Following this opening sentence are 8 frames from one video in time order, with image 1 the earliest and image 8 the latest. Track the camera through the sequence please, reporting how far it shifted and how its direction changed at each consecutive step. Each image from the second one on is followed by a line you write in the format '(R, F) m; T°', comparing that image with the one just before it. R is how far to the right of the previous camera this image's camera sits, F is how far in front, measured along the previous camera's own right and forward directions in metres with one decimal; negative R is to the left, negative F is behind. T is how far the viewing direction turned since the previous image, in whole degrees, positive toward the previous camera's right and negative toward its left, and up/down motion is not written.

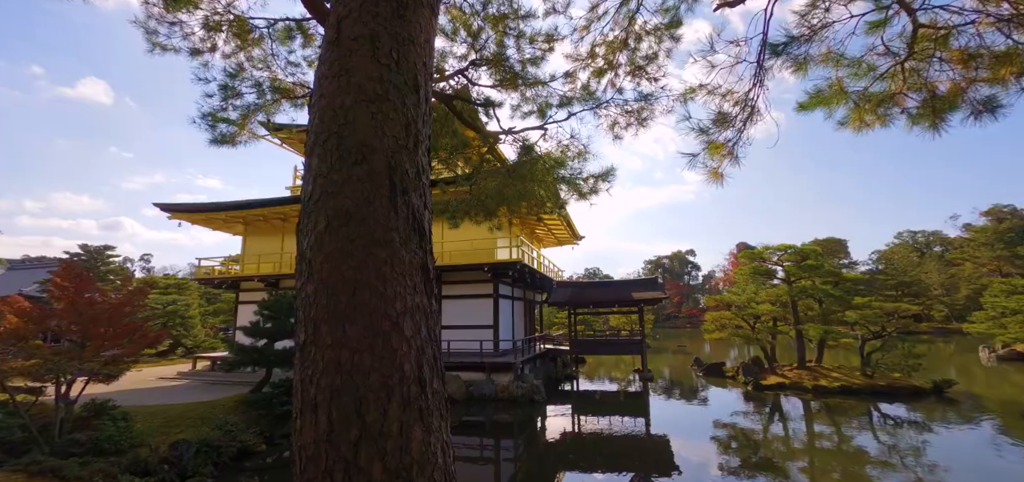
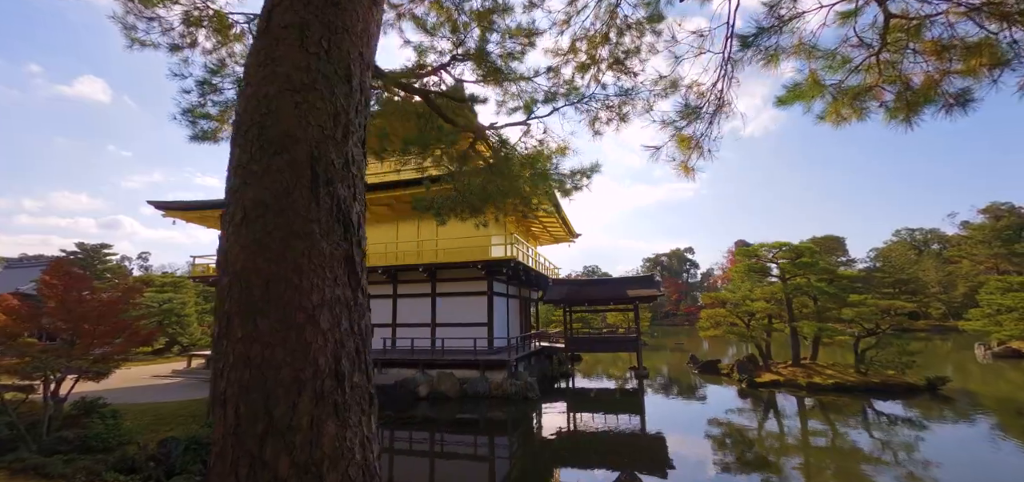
(+0.1, 0.0) m; 0°
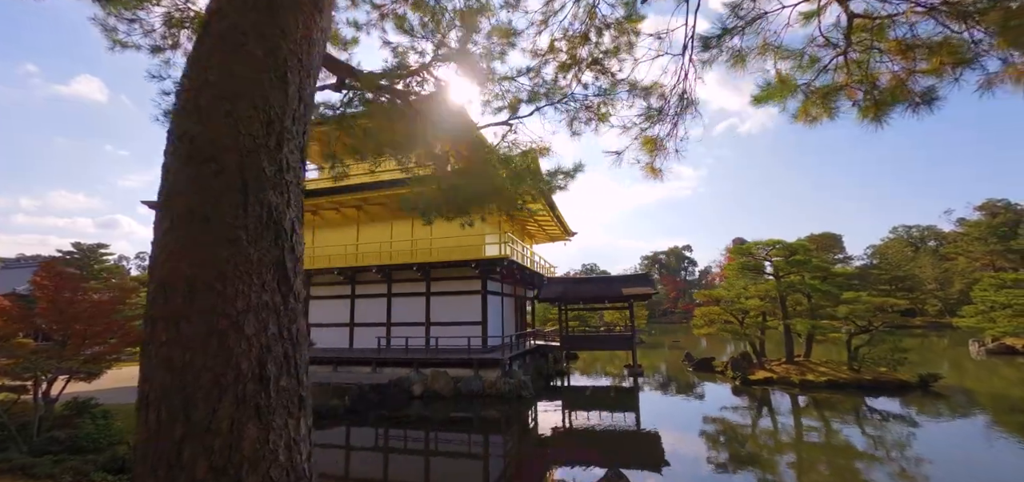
(+0.1, 0.0) m; 0°
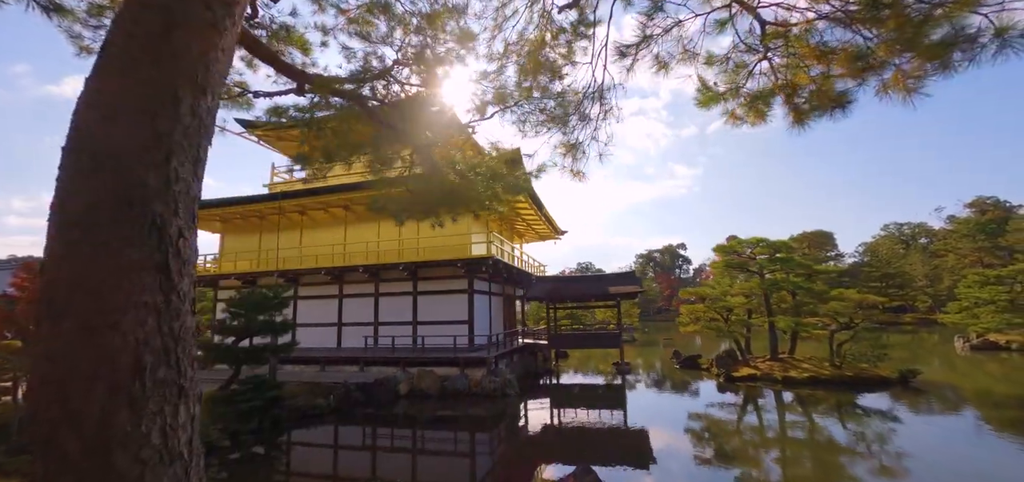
(+0.3, -0.1) m; 0°
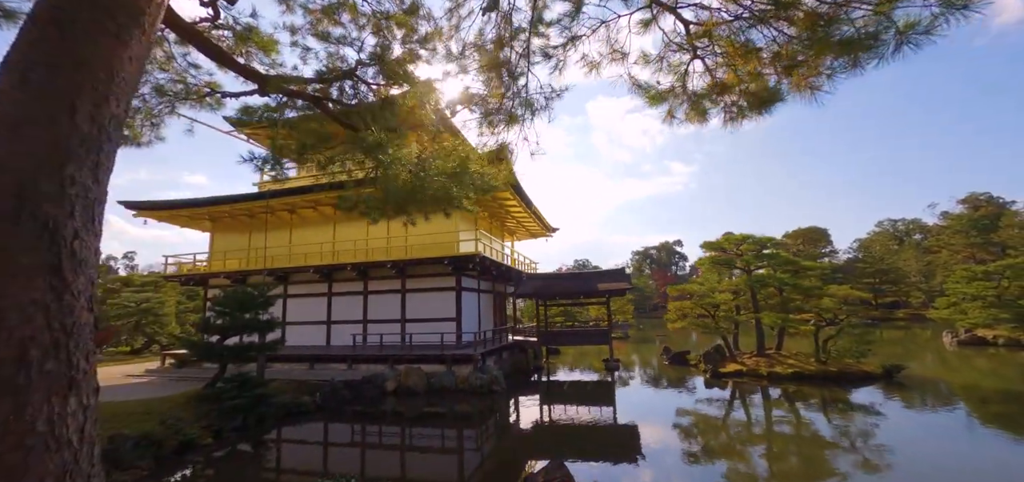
(+0.3, -0.1) m; 0°
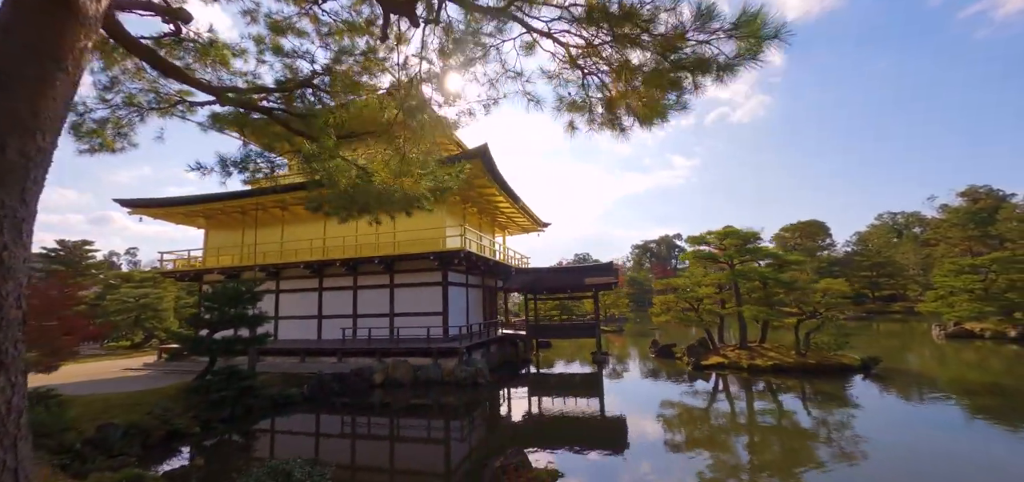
(+0.4, -0.2) m; 0°
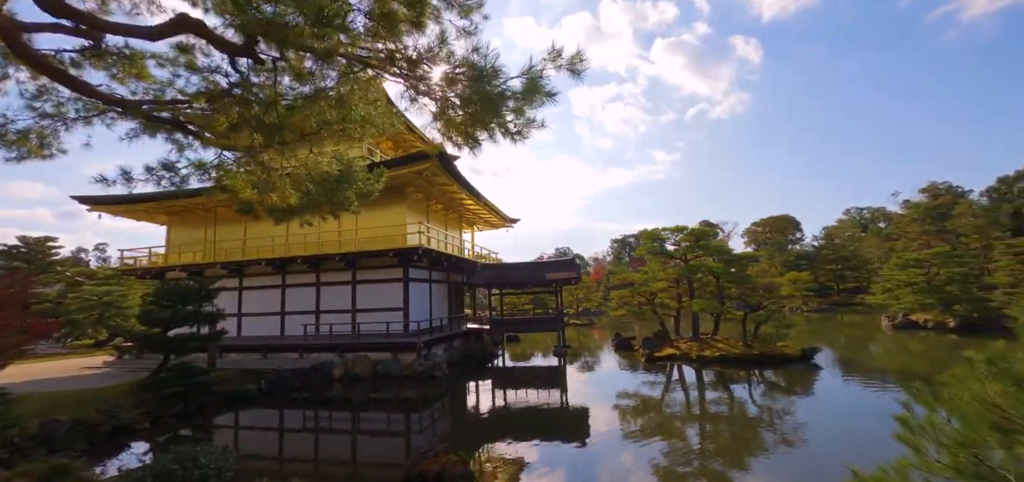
(+0.6, -0.3) m; +2°
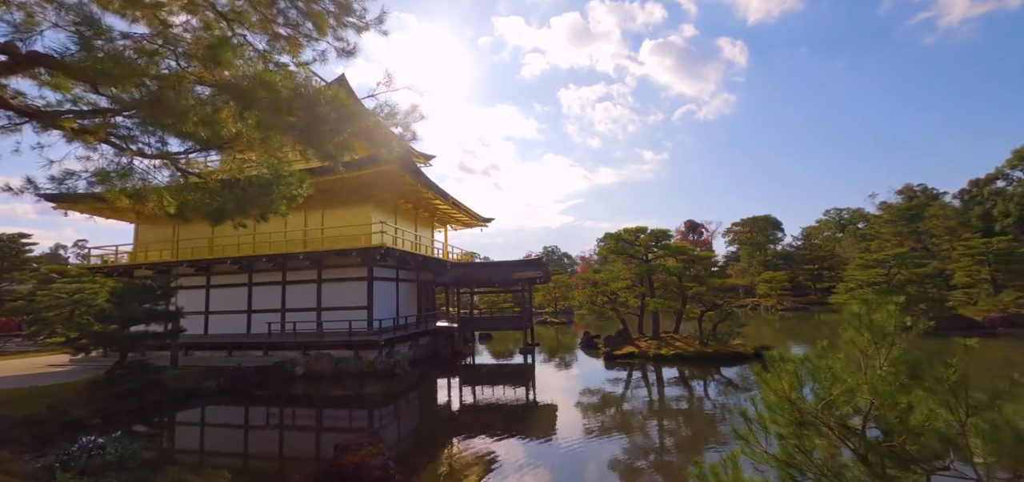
(+0.8, -0.3) m; +1°
